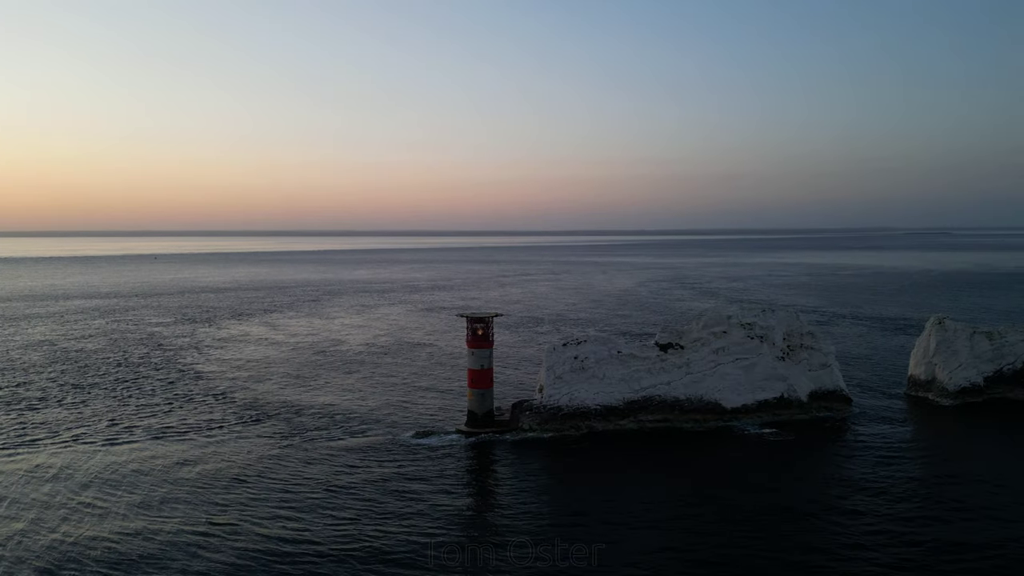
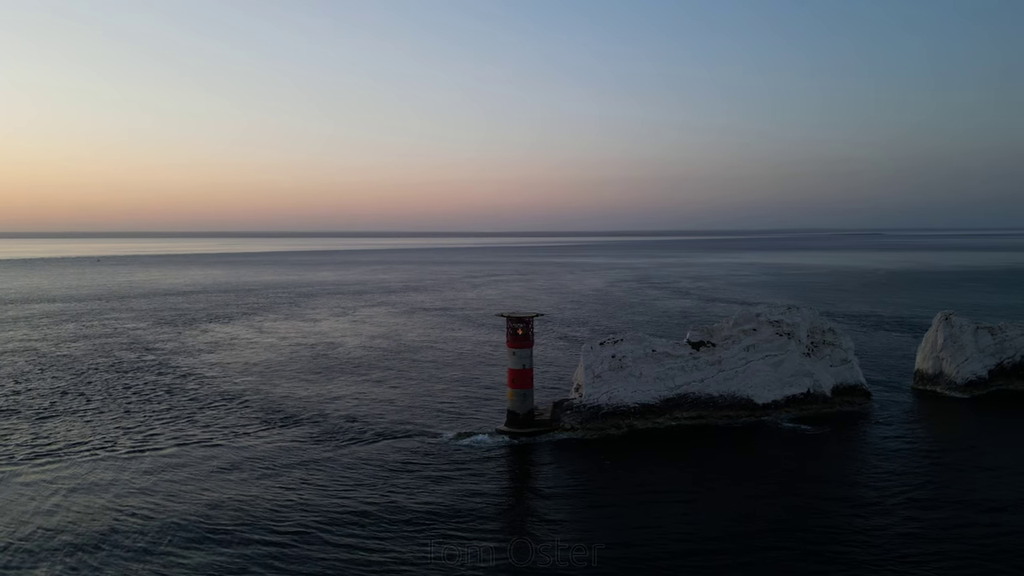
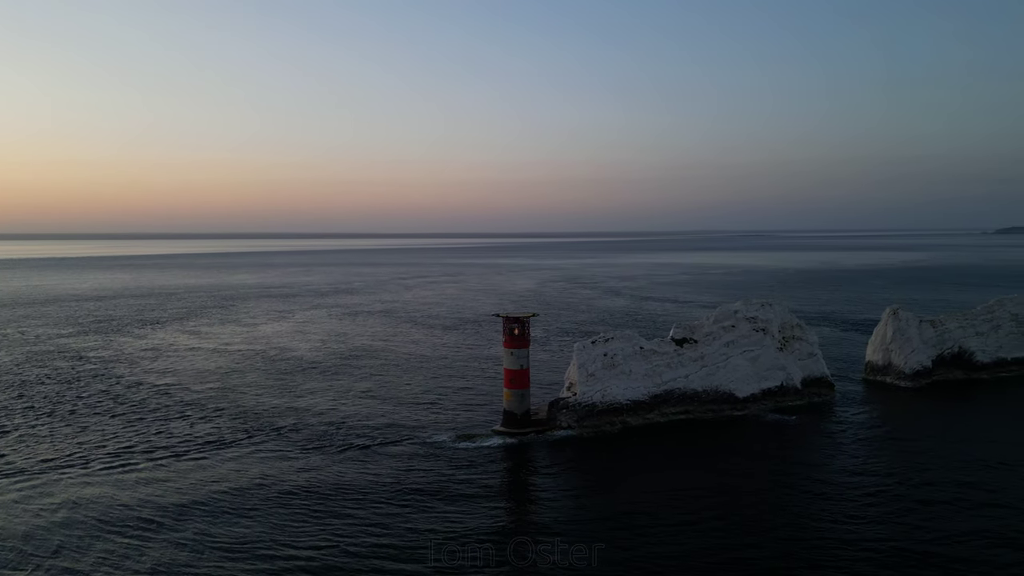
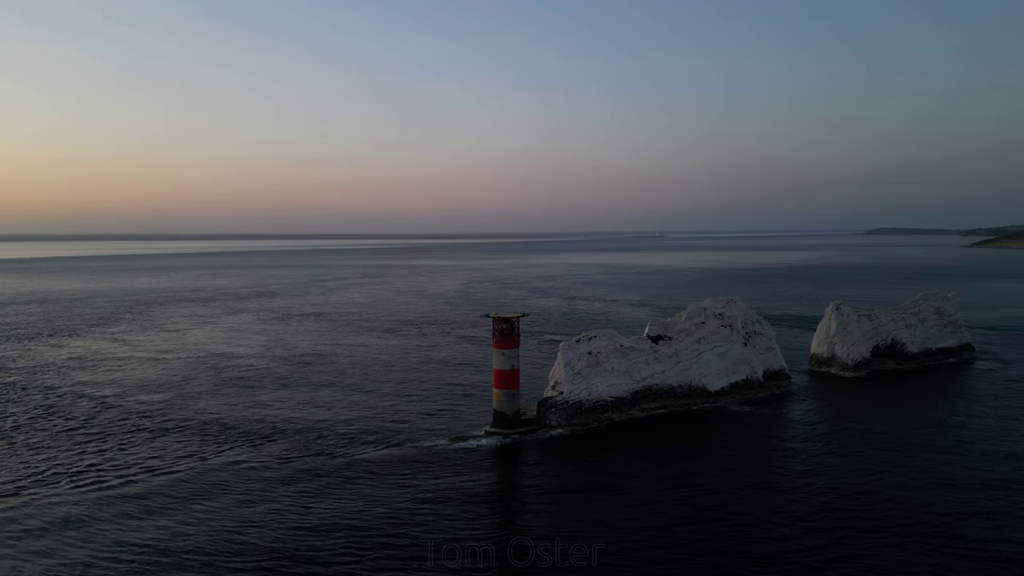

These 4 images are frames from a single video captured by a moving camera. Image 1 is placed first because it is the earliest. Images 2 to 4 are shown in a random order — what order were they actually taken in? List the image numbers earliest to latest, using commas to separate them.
2, 3, 4
